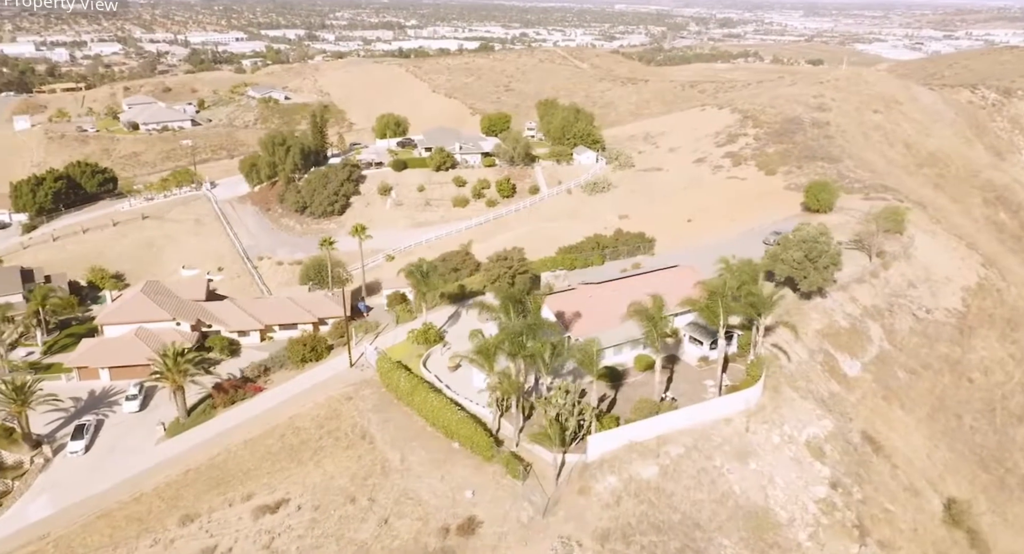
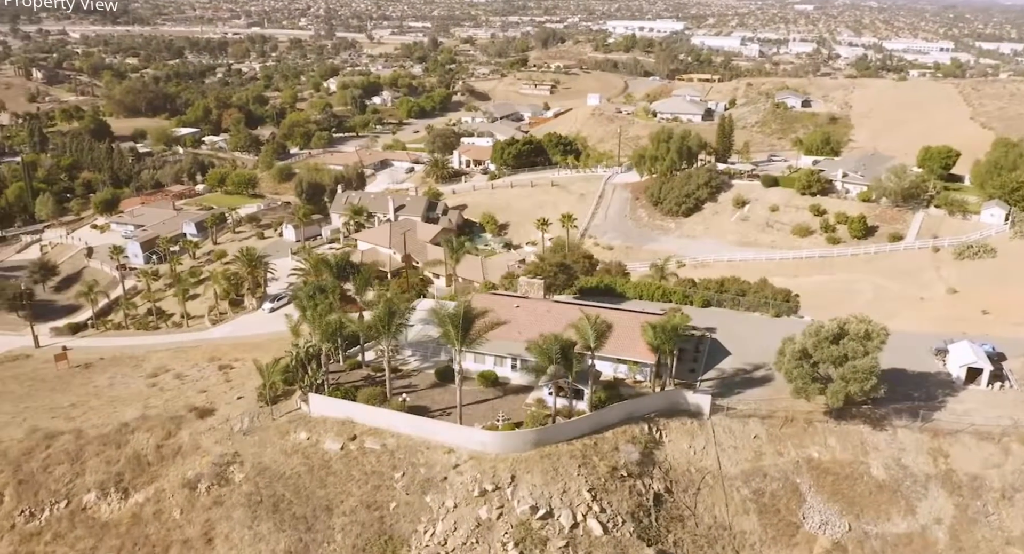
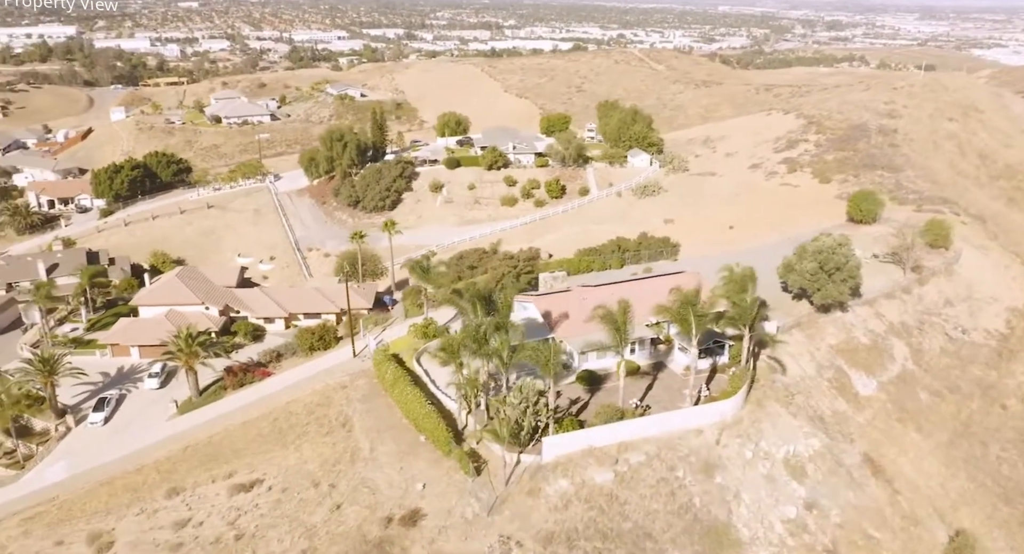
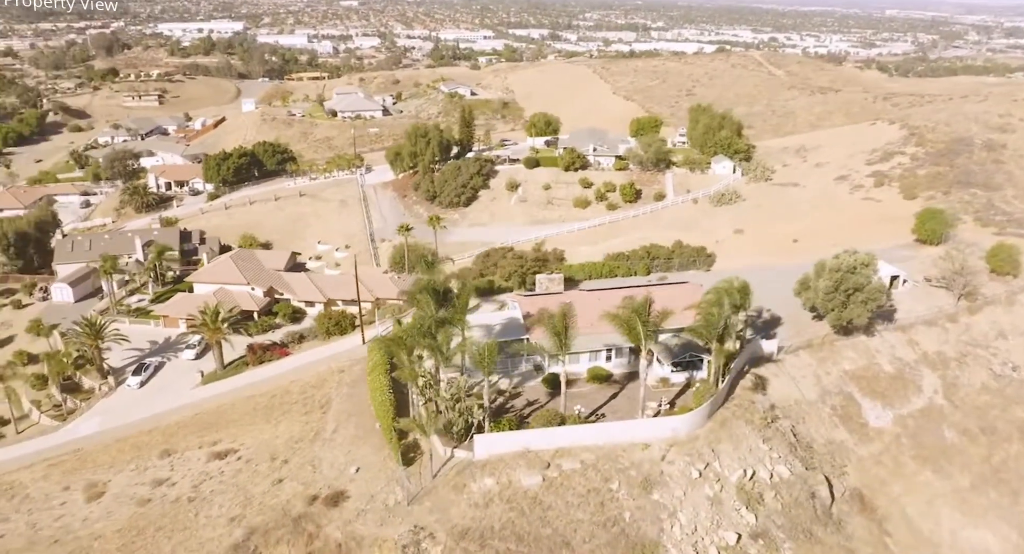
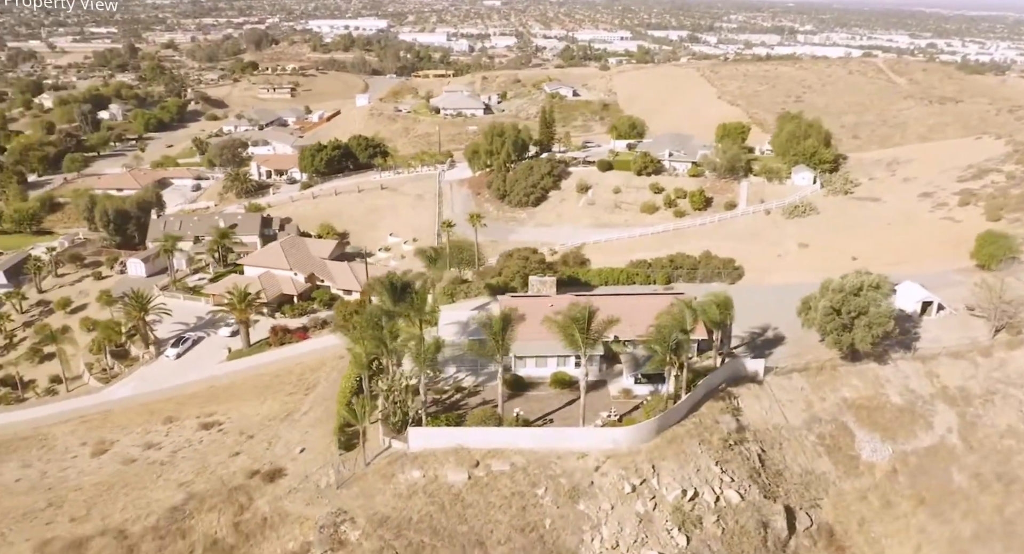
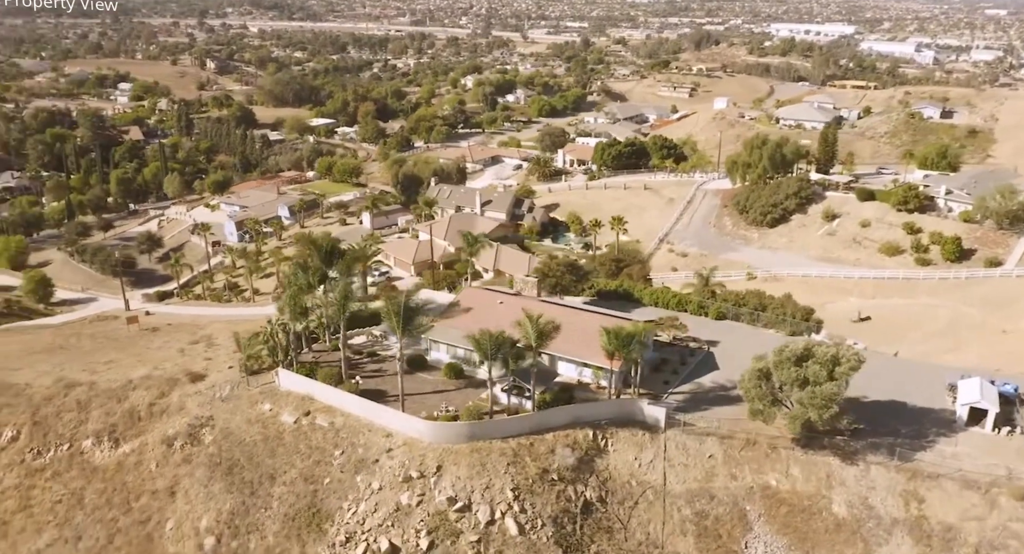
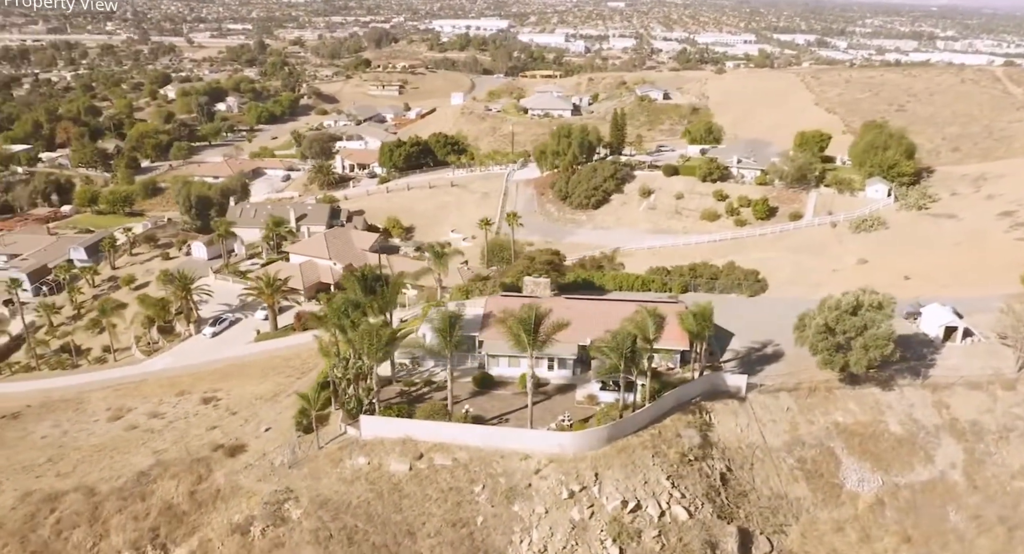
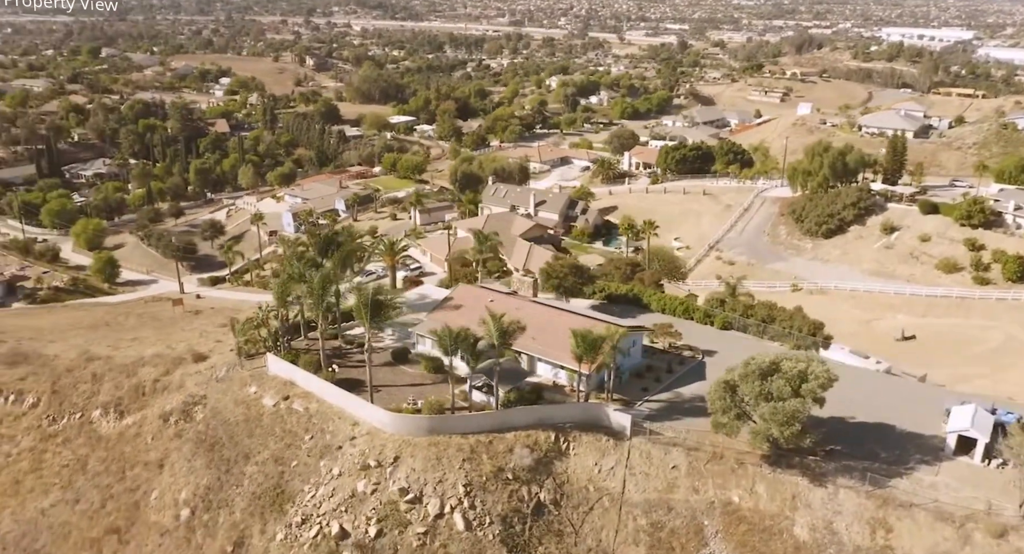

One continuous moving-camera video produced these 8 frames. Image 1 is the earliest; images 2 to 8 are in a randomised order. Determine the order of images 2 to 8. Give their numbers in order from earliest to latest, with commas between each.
3, 4, 5, 7, 2, 6, 8
